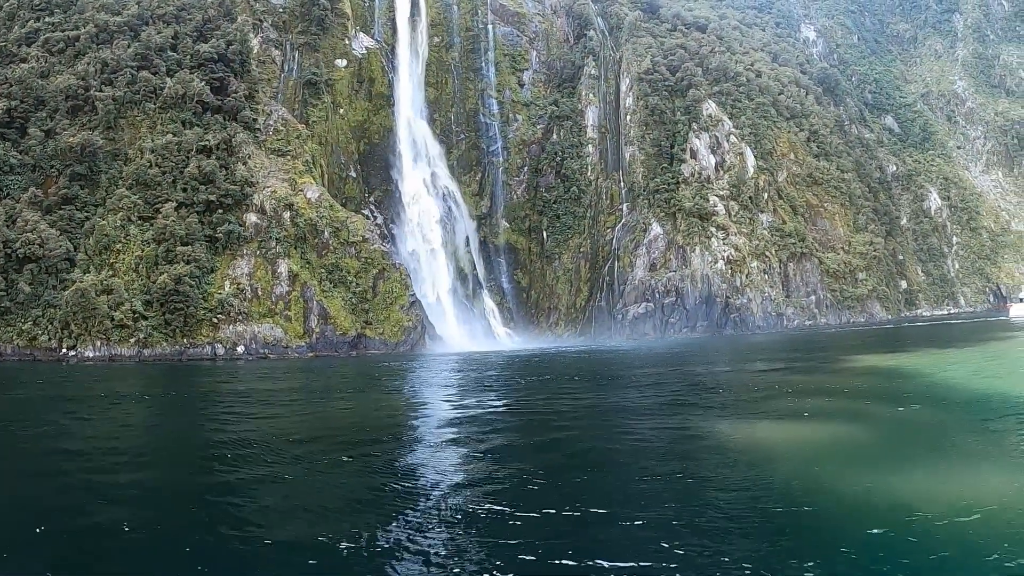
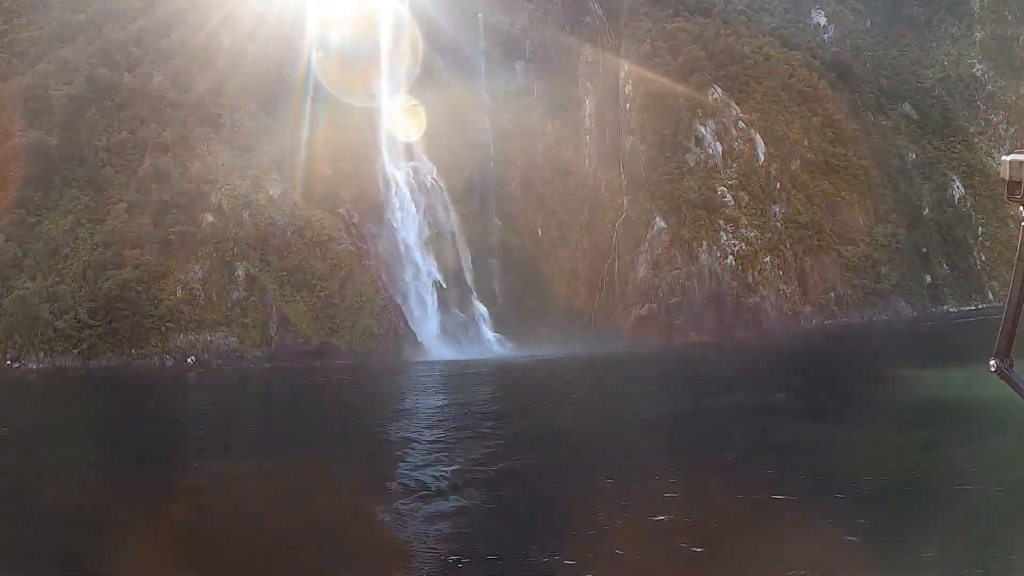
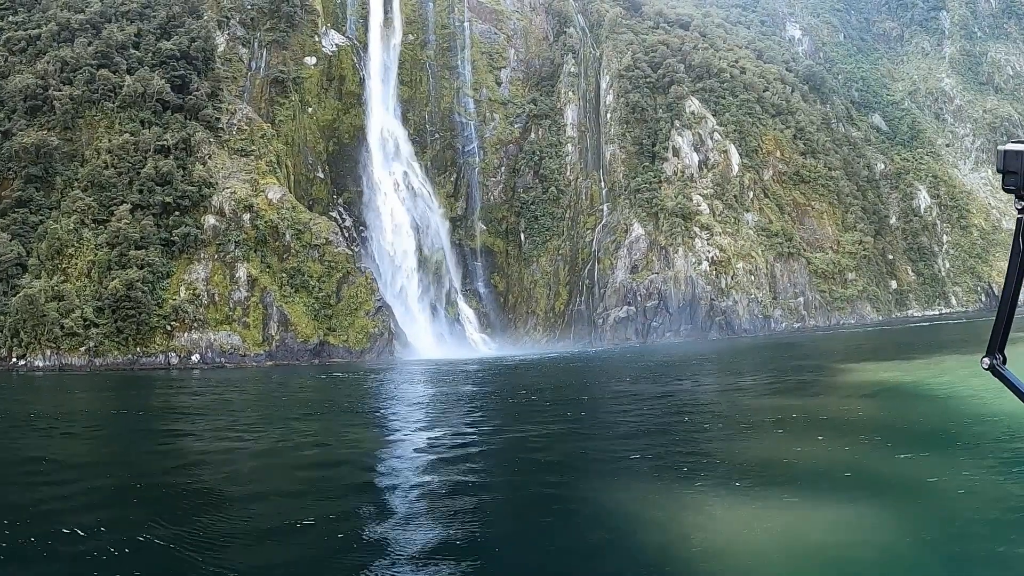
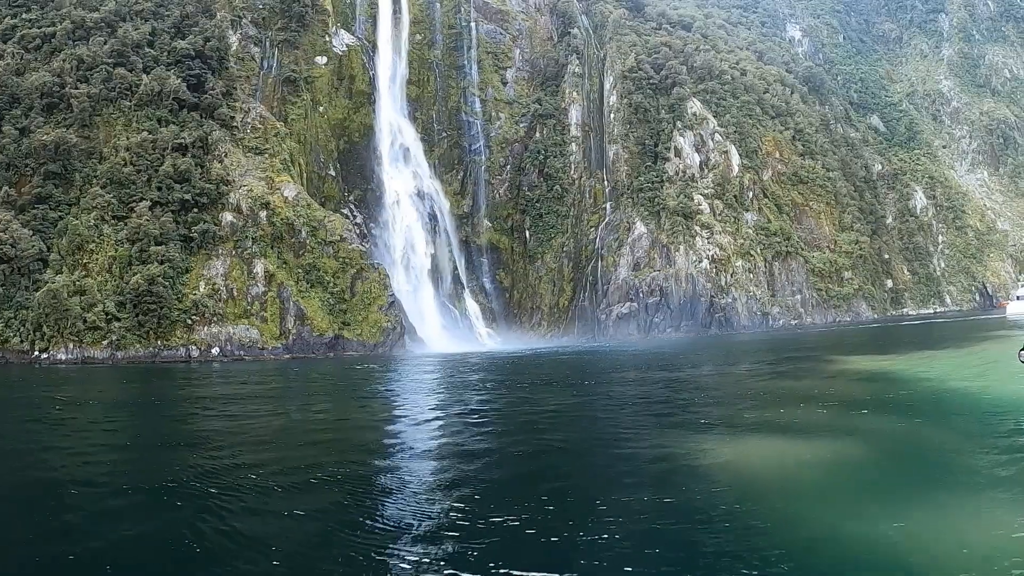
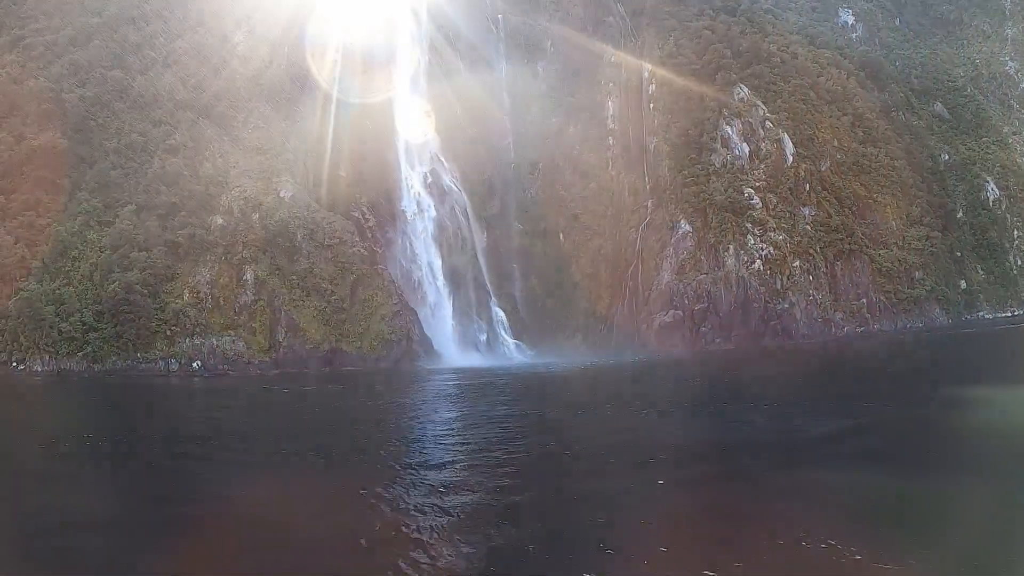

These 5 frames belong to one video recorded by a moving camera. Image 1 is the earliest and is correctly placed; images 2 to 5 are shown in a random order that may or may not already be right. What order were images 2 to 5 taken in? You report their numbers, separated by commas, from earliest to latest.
4, 3, 2, 5
